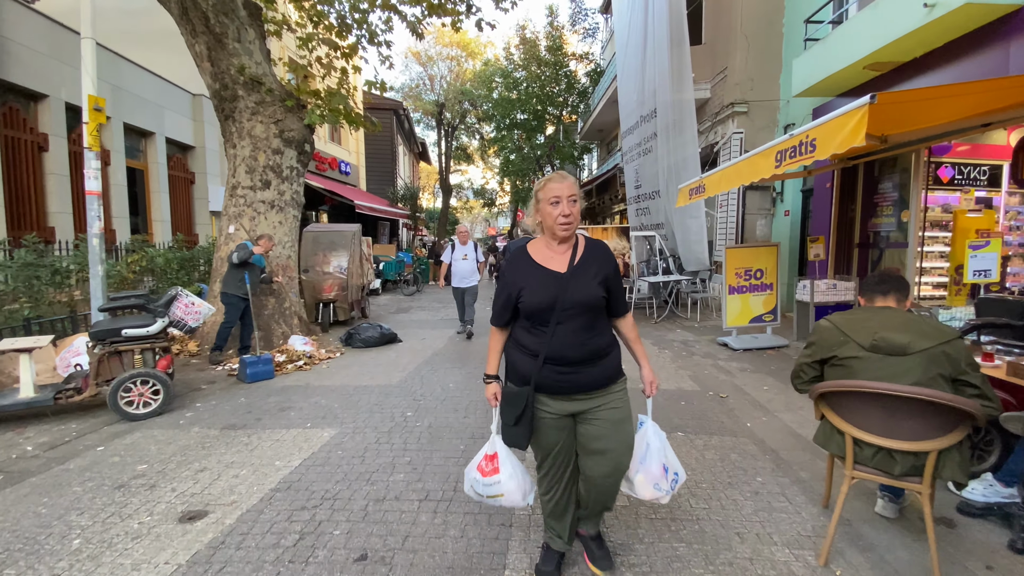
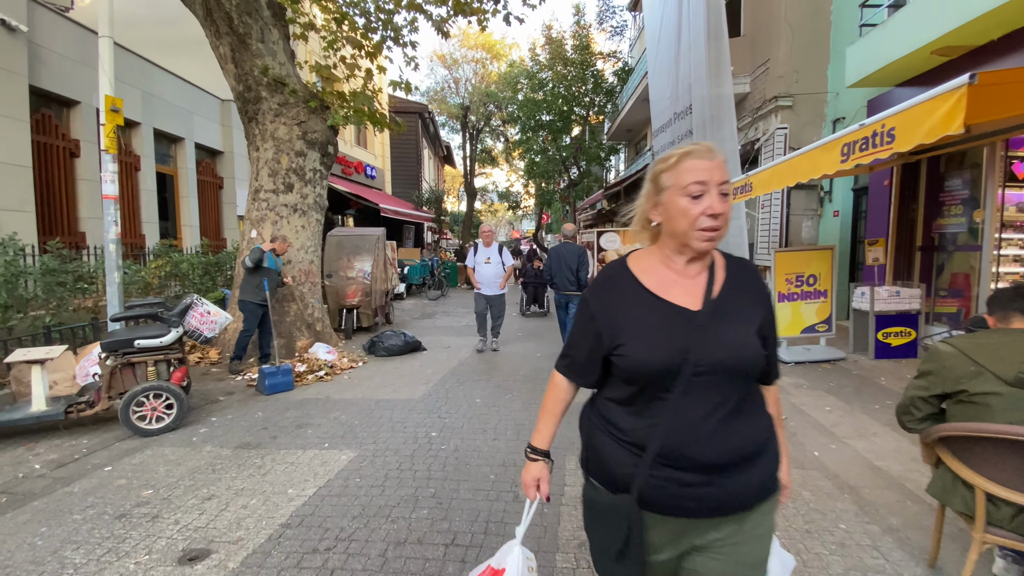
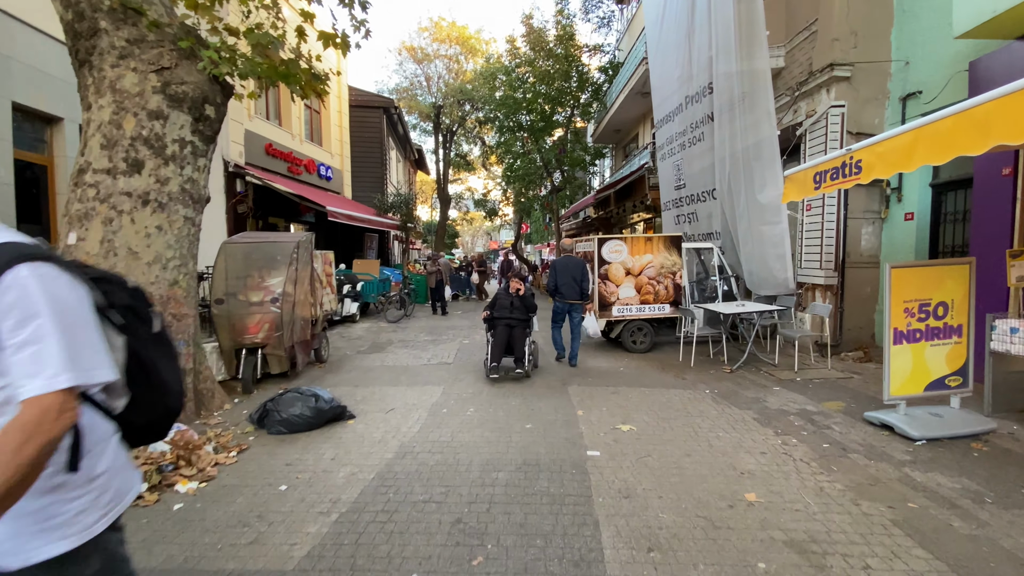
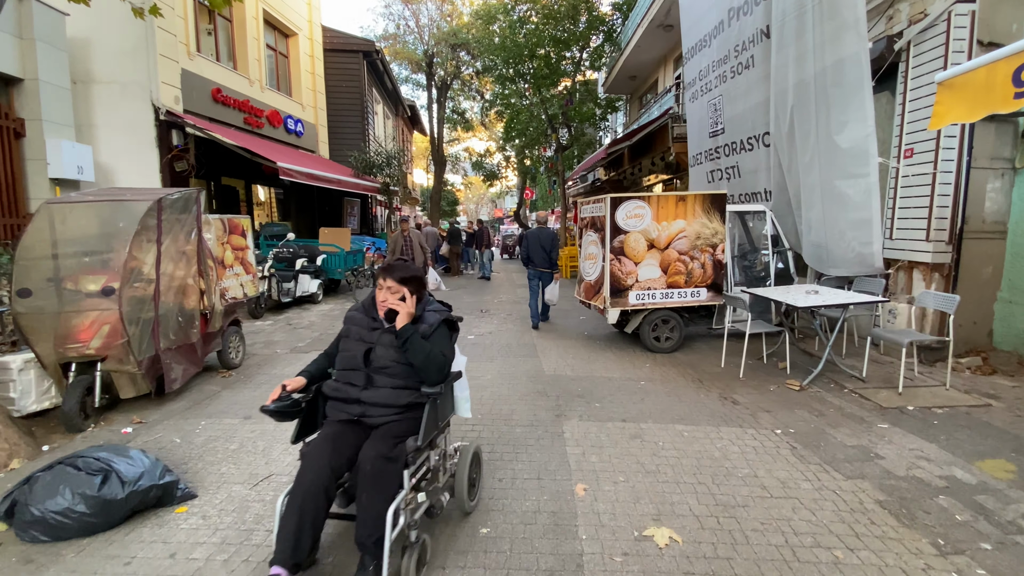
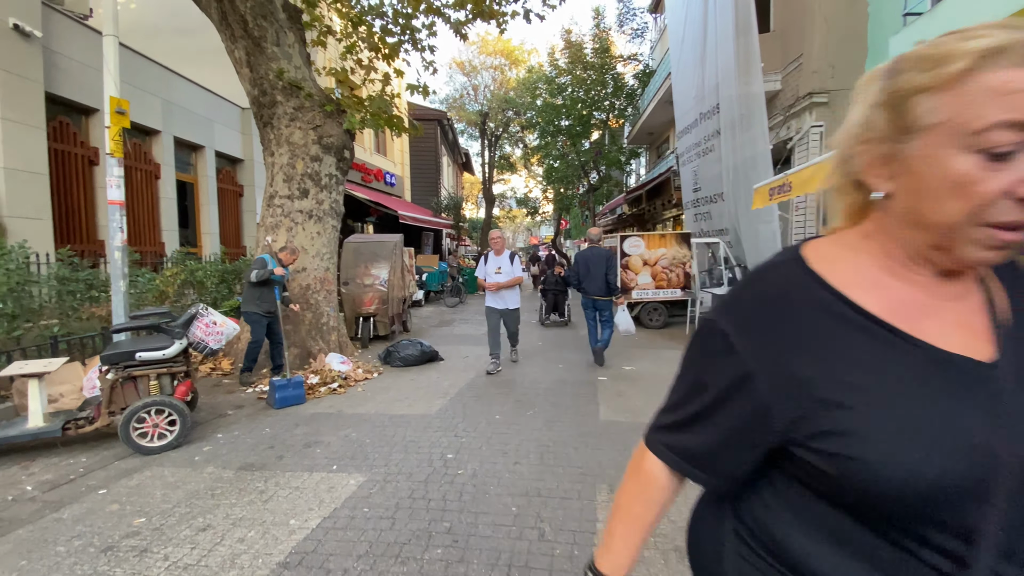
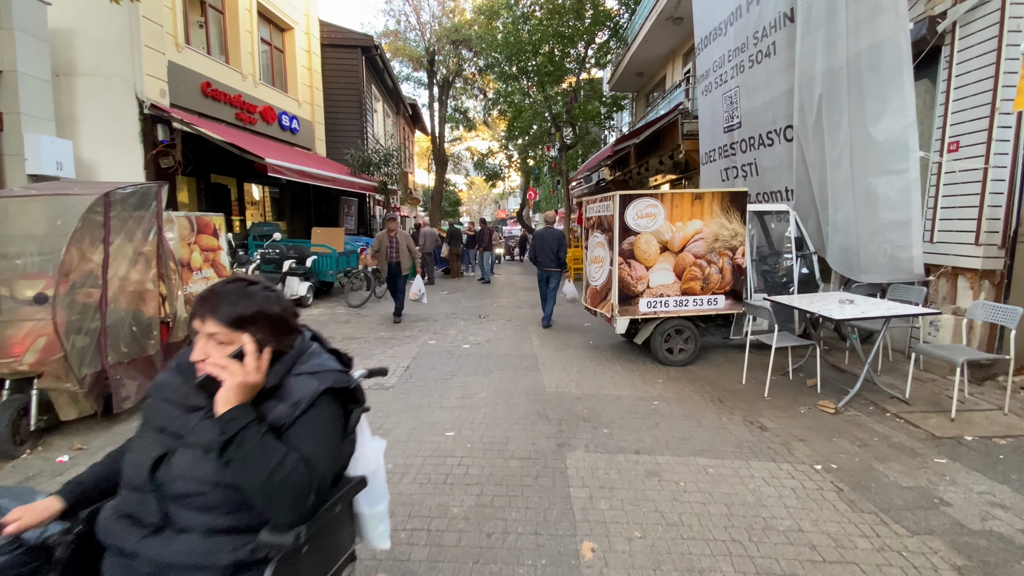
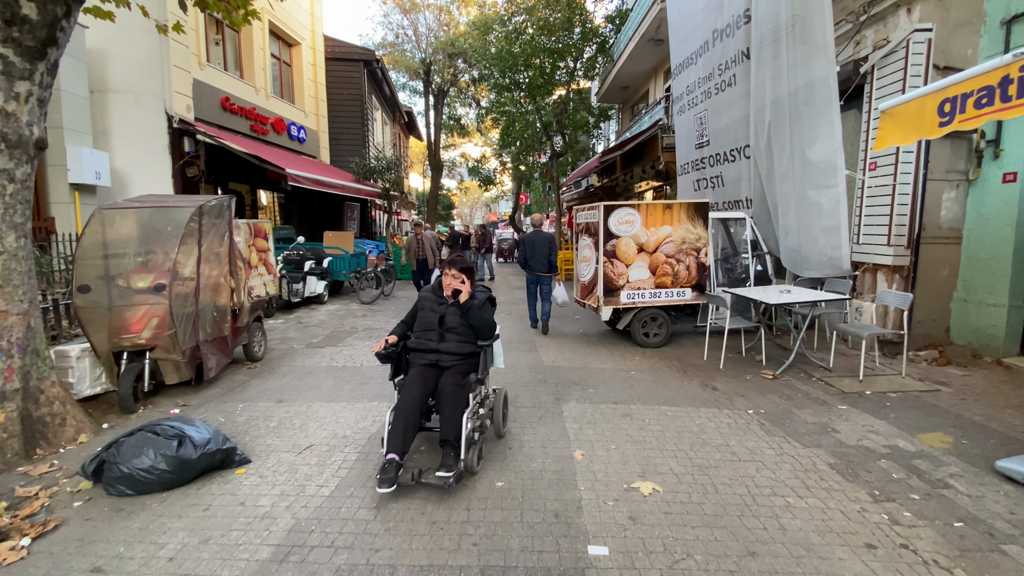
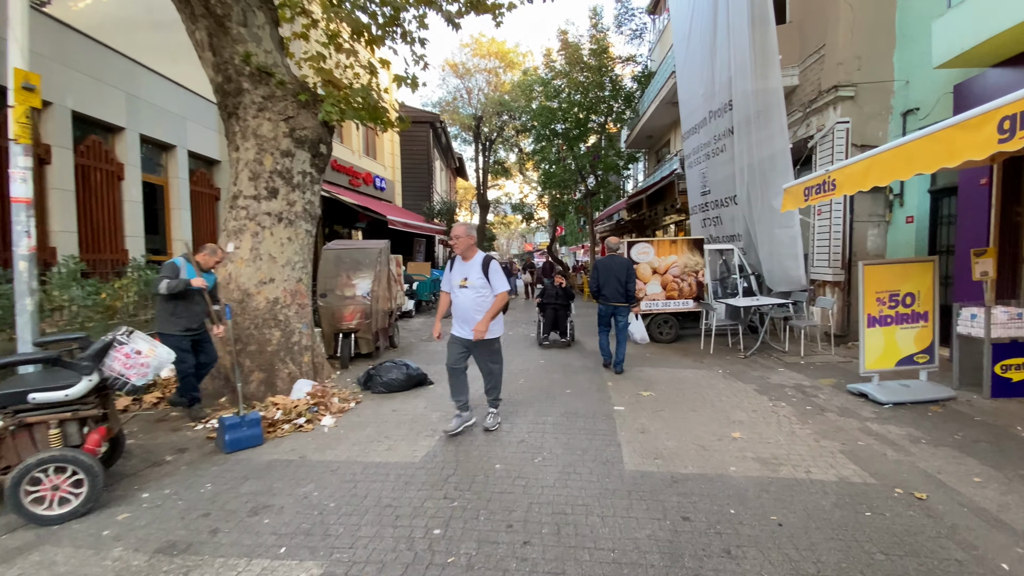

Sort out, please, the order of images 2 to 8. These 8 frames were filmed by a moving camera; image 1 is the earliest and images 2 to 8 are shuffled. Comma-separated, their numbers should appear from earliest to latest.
2, 5, 8, 3, 7, 4, 6
